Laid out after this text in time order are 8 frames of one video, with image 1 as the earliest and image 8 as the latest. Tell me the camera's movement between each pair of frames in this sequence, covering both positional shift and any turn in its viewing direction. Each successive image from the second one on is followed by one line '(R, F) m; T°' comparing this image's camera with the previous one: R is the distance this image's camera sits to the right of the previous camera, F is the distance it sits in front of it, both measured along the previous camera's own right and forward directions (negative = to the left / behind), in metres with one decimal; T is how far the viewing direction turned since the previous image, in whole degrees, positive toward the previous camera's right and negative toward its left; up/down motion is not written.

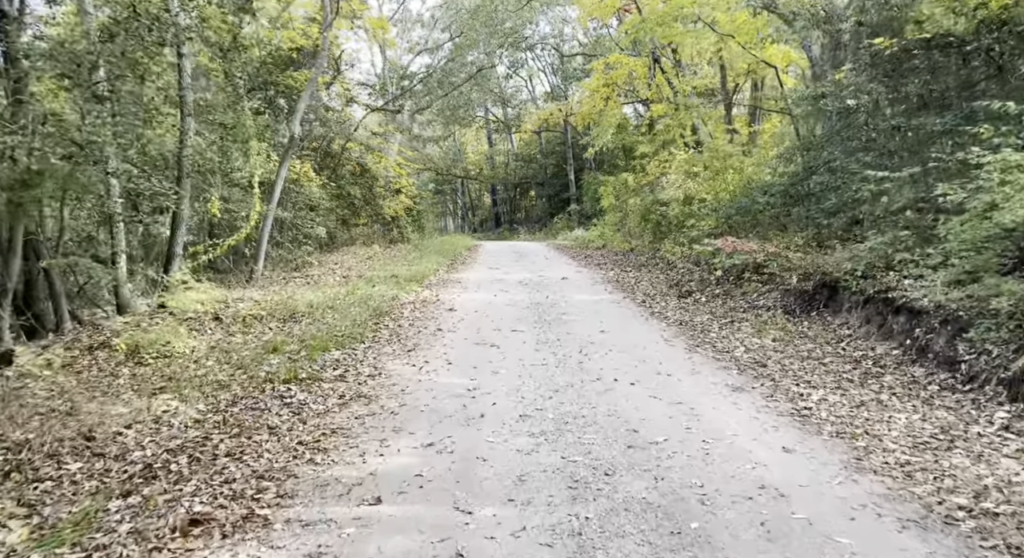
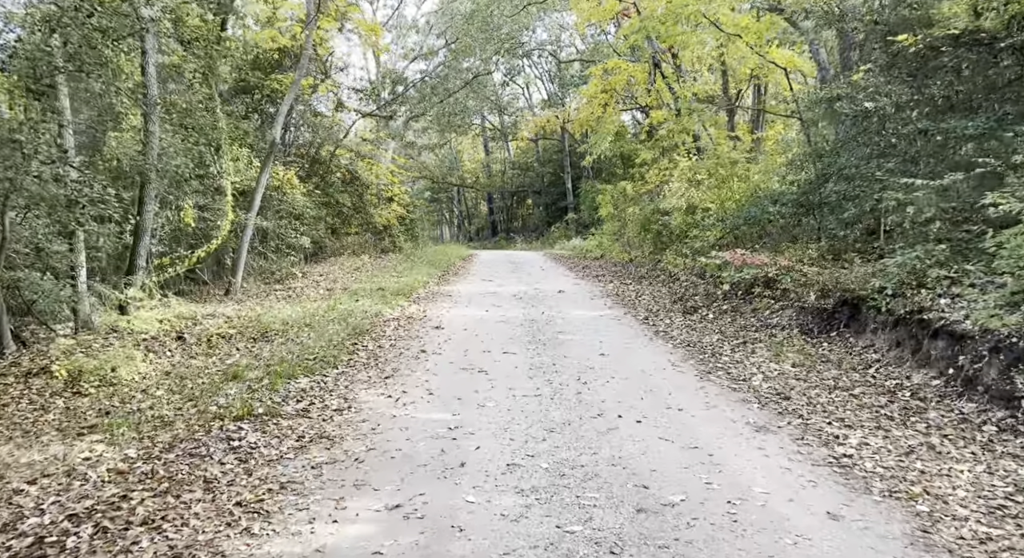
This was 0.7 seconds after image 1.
(+0.1, +0.9) m; 0°
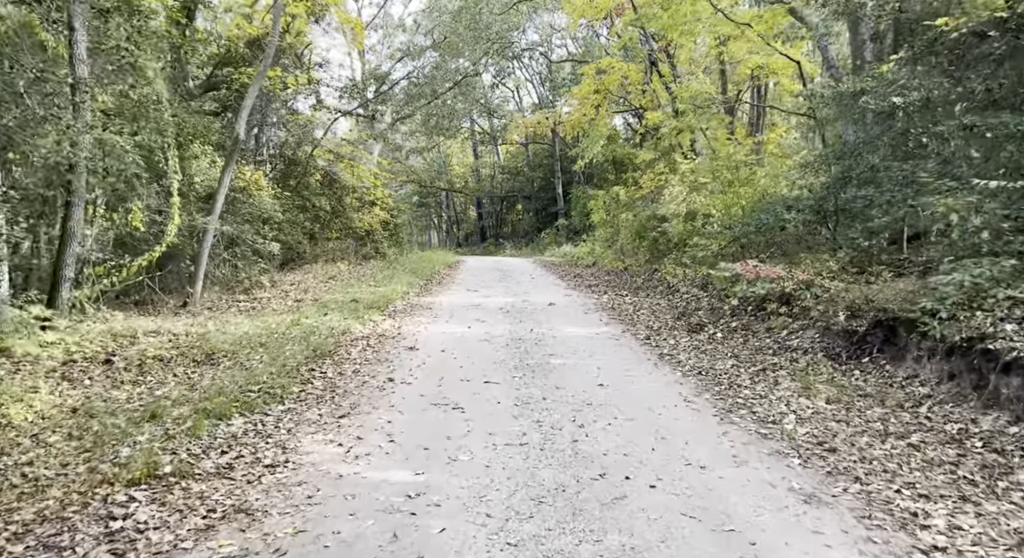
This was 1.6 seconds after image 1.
(+0.1, +1.3) m; +1°
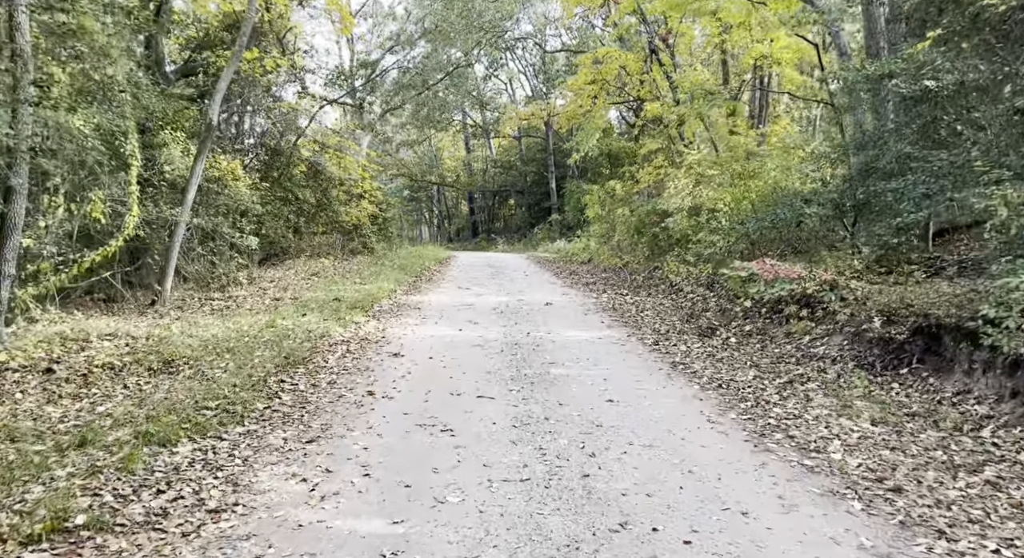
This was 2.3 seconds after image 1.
(-0.1, +1.0) m; +1°
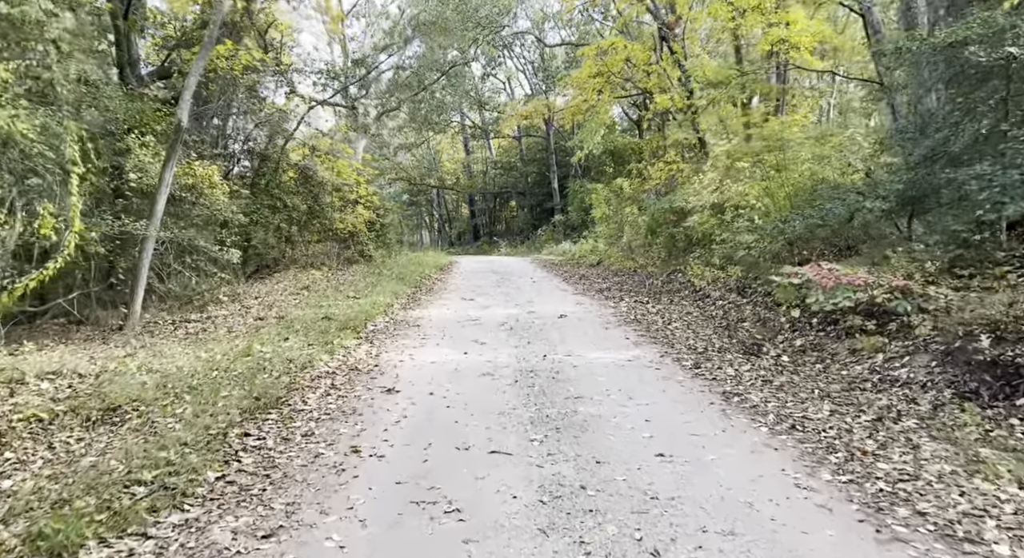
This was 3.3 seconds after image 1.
(-0.1, +1.5) m; 0°
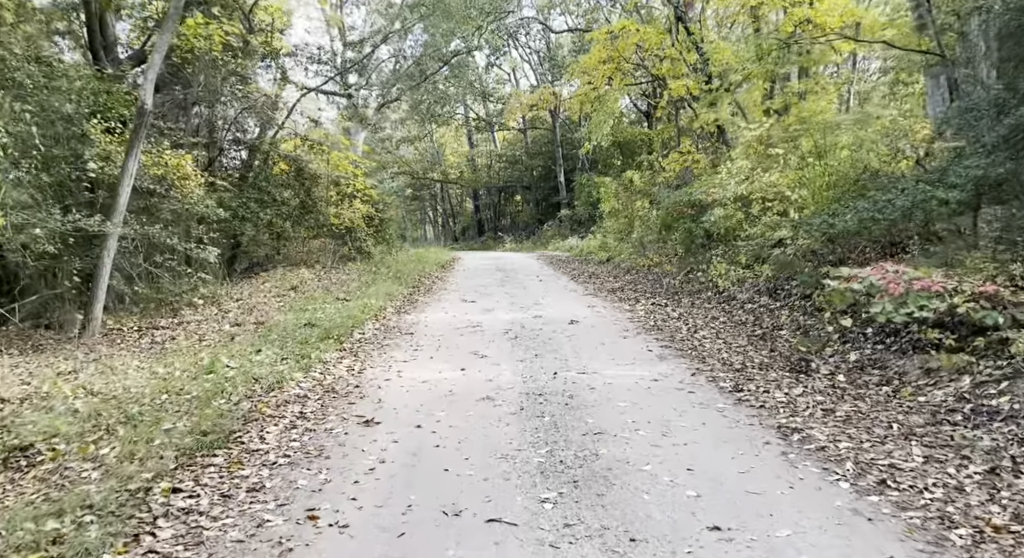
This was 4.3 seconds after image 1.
(0.0, +1.3) m; 0°
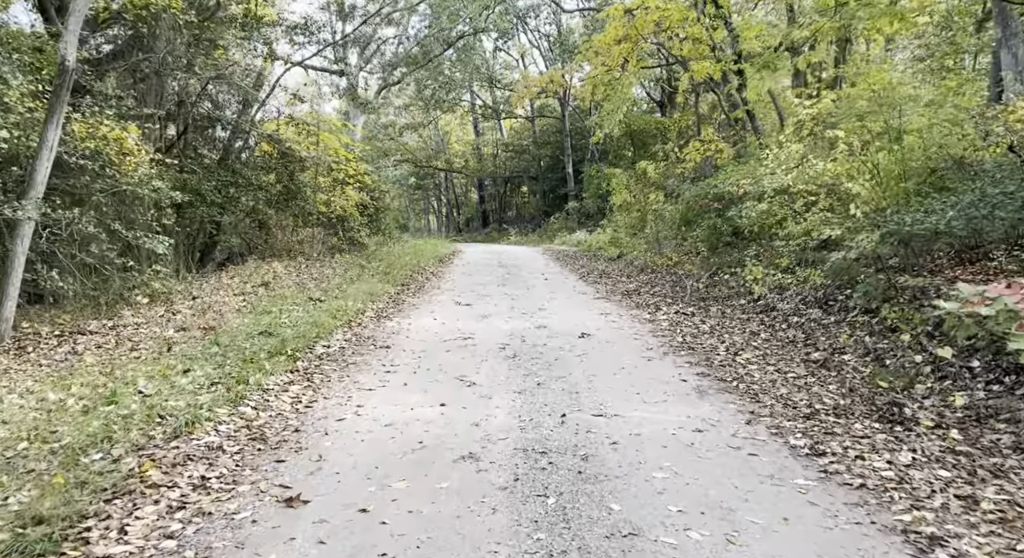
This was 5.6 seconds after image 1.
(+0.1, +1.9) m; 0°
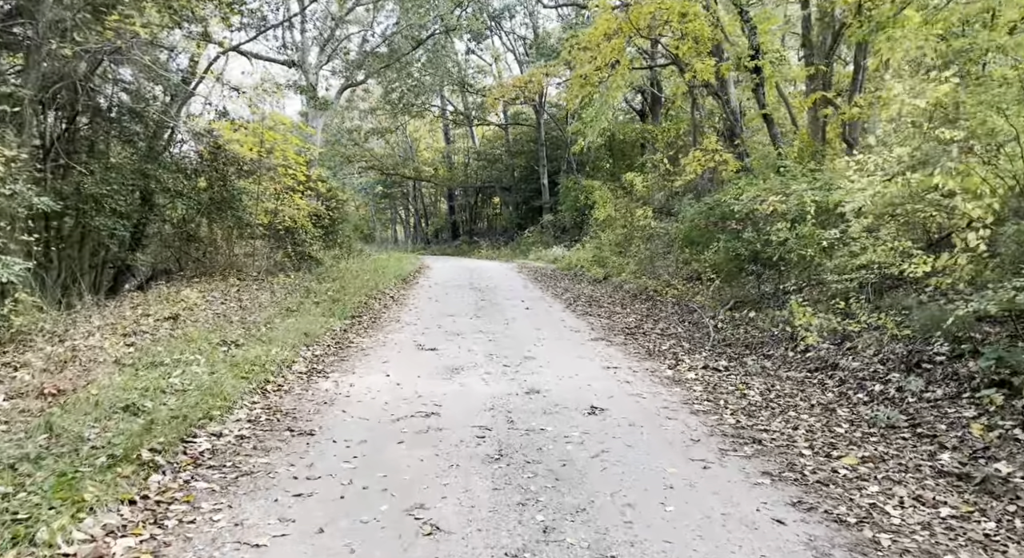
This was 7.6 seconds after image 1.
(-0.1, +2.8) m; +2°
